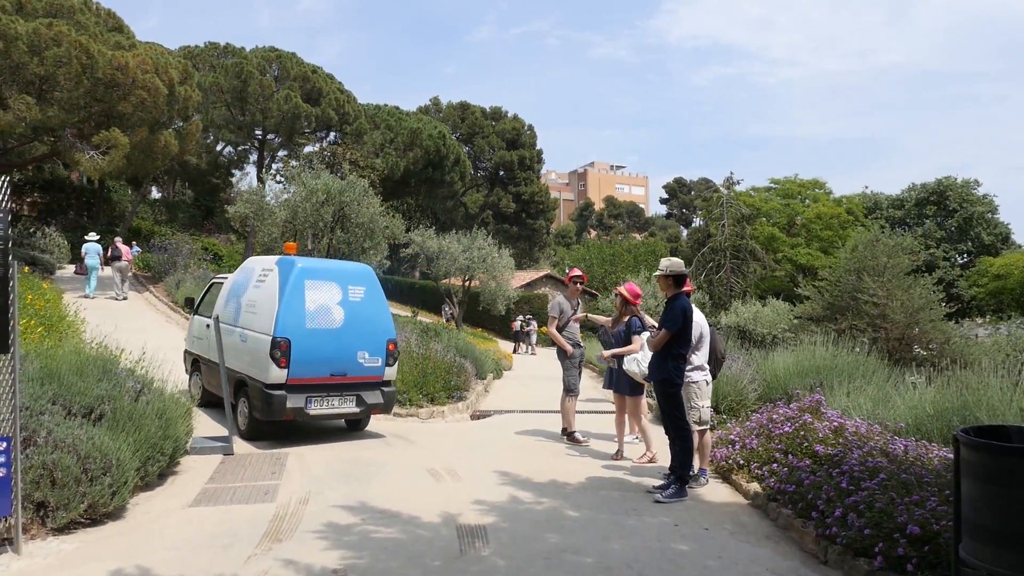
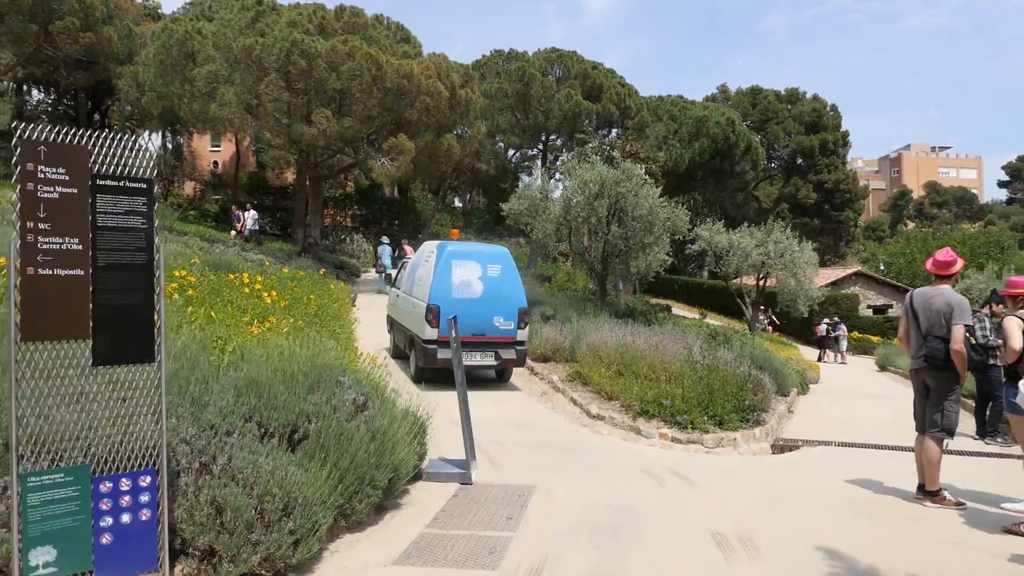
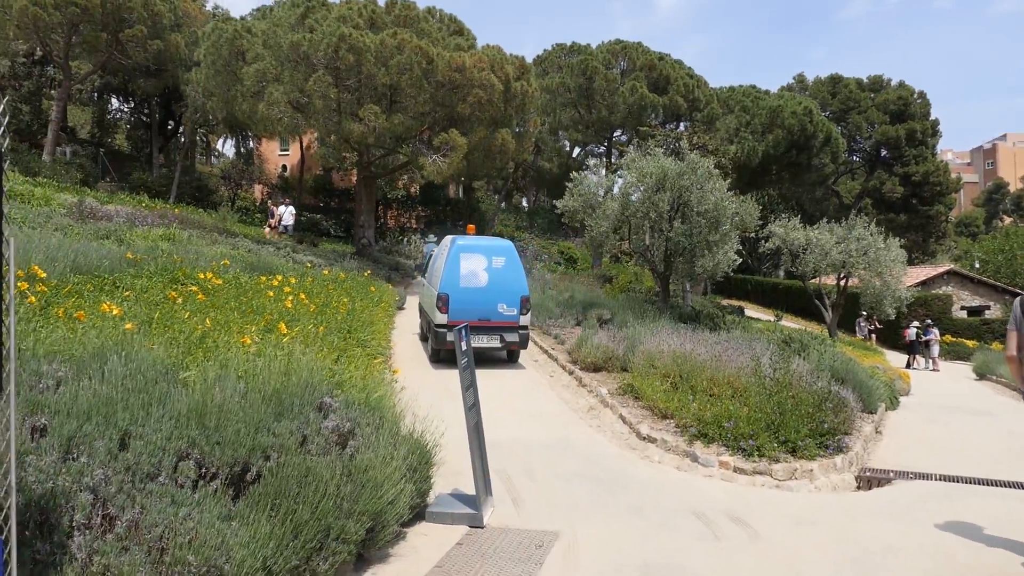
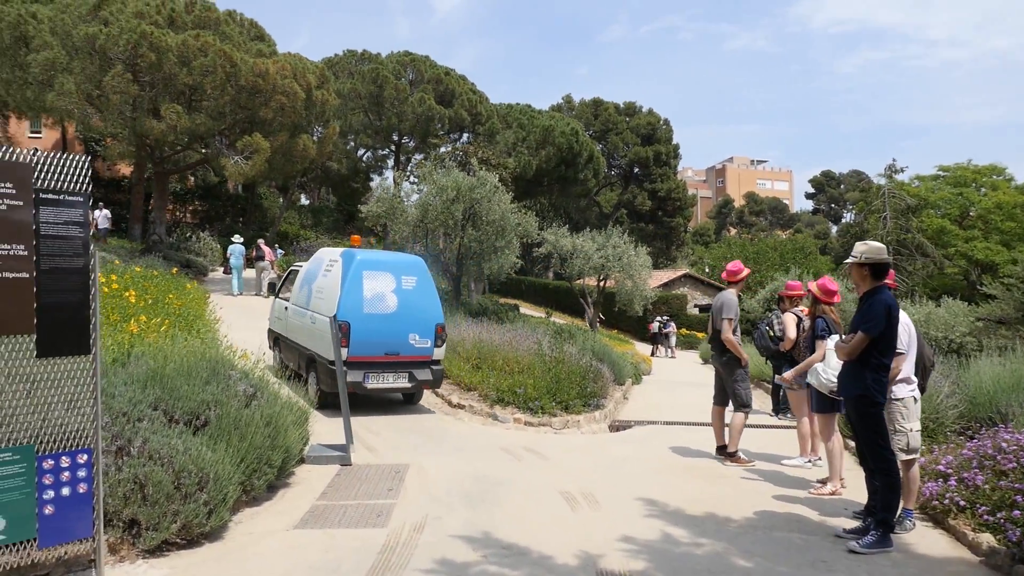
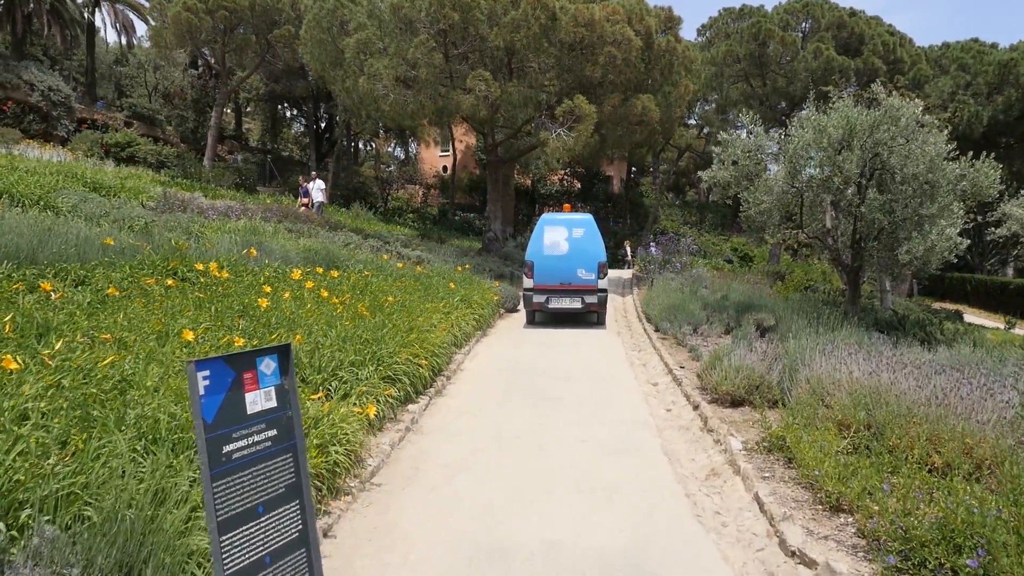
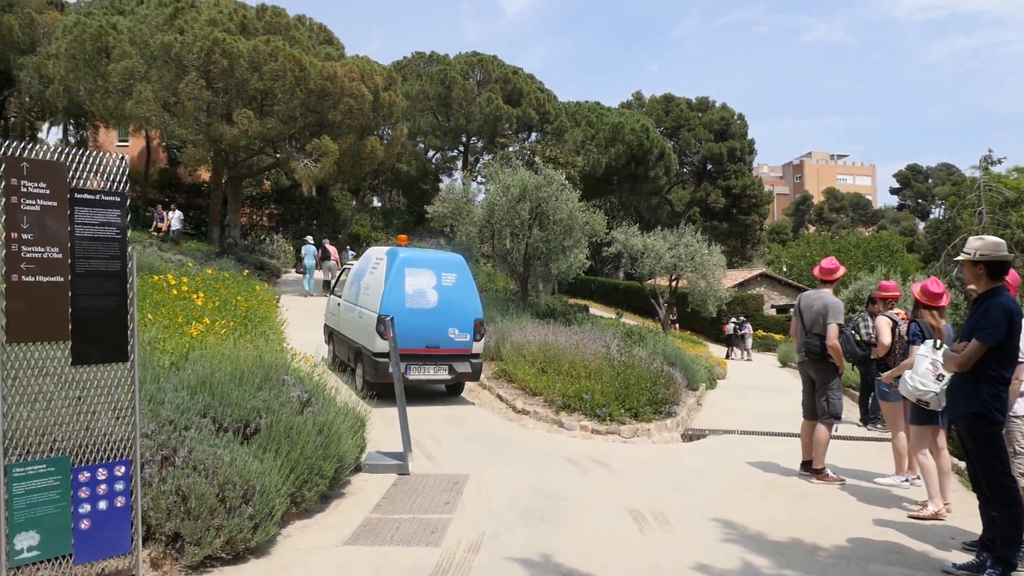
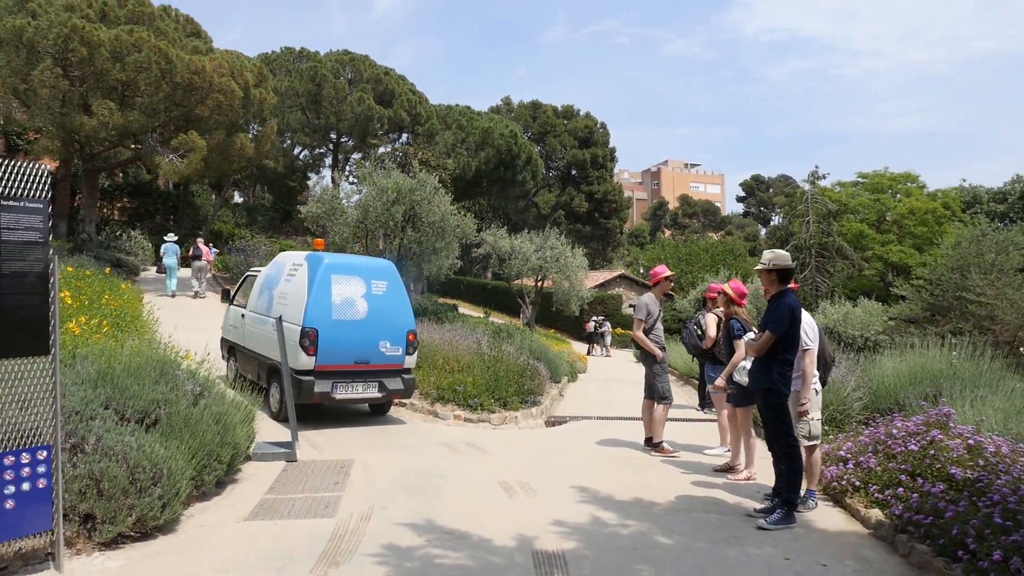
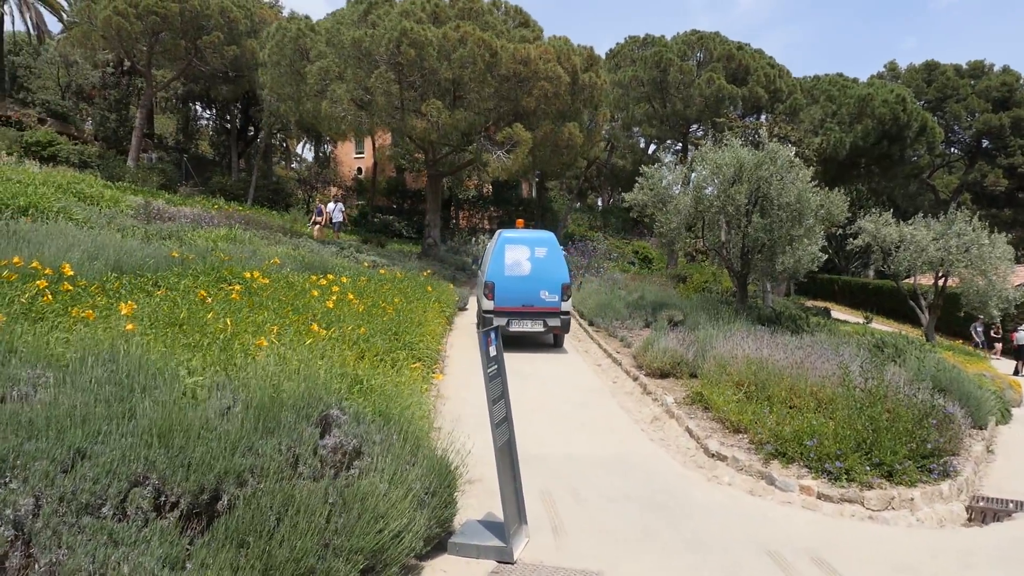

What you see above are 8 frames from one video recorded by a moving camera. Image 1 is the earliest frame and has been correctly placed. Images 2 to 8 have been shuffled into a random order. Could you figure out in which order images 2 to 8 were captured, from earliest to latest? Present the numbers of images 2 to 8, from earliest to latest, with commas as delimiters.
7, 4, 6, 2, 3, 8, 5
